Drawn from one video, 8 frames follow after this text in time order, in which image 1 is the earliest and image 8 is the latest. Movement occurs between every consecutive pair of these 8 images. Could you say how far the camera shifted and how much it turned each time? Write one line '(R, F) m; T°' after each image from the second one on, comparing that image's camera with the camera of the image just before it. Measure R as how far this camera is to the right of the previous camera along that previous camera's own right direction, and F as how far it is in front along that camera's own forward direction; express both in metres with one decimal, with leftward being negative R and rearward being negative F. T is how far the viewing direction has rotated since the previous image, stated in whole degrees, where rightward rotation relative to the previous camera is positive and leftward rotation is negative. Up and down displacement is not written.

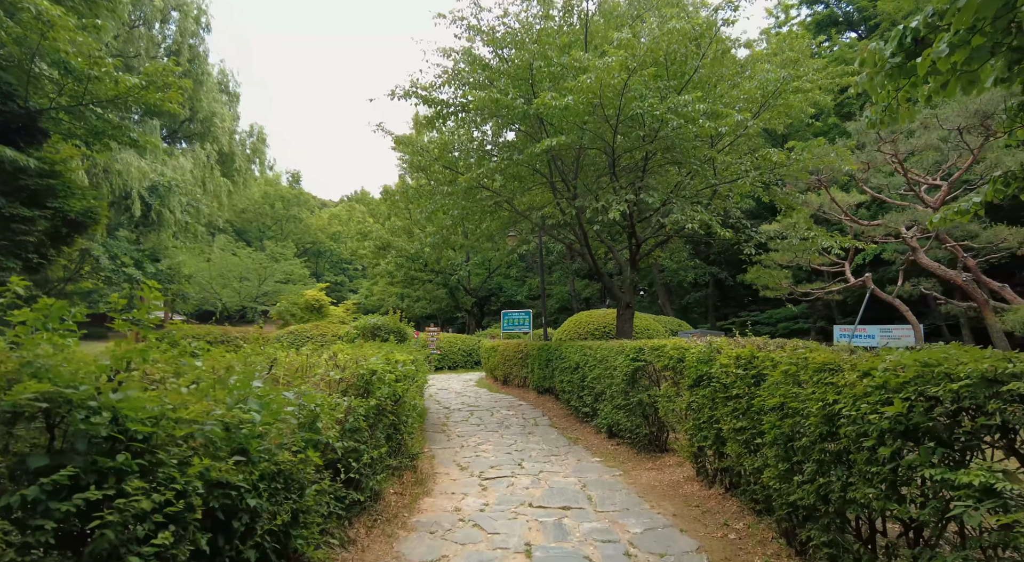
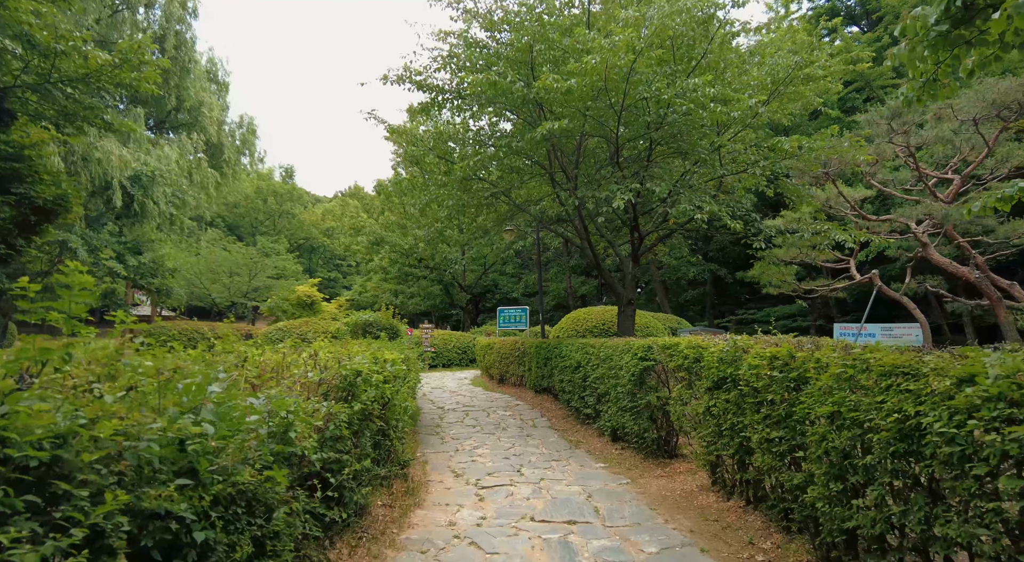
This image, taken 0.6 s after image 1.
(0.0, +0.4) m; +1°
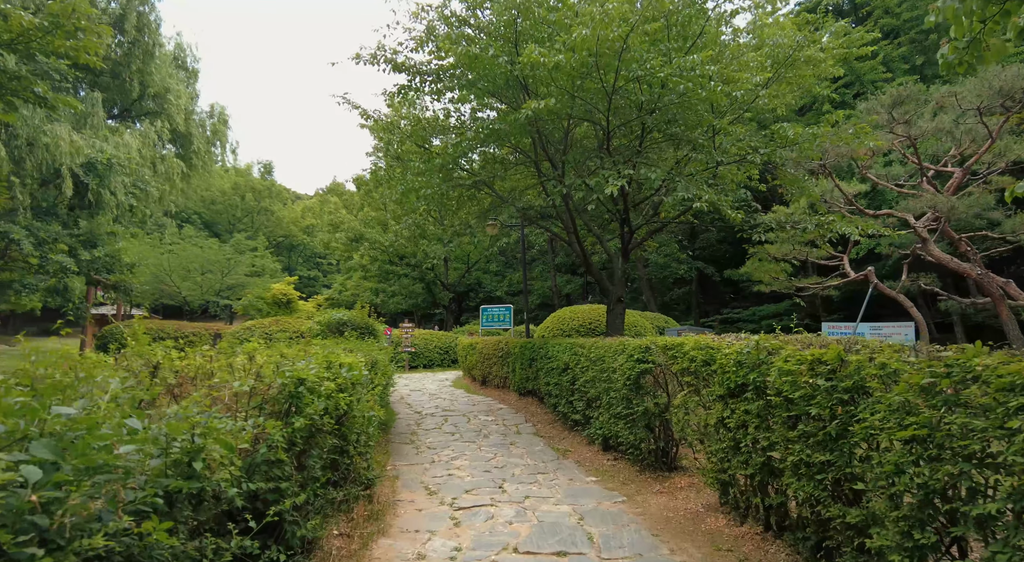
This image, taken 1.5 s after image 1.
(0.0, +0.6) m; +2°
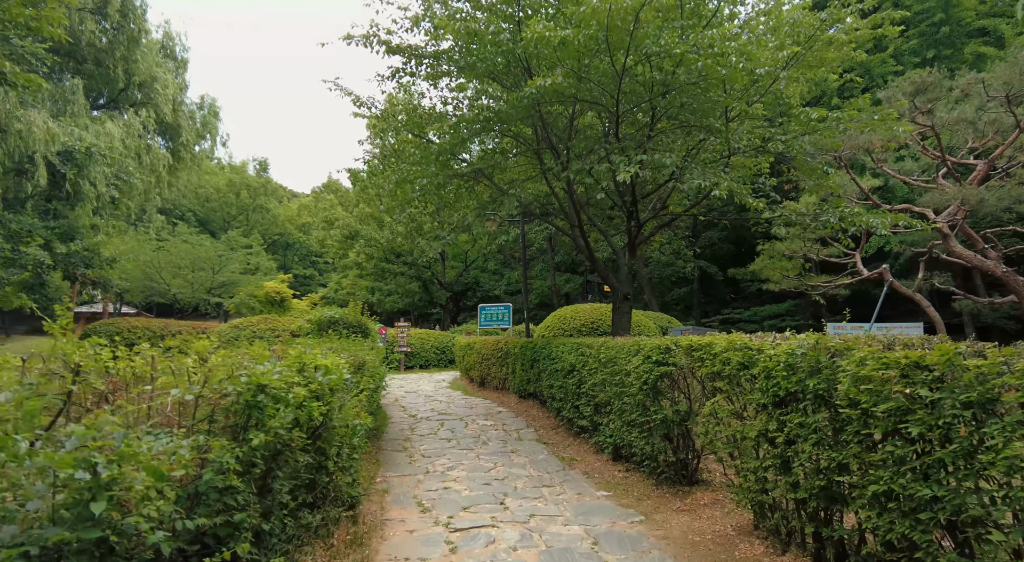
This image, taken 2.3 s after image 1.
(0.0, +0.5) m; 0°
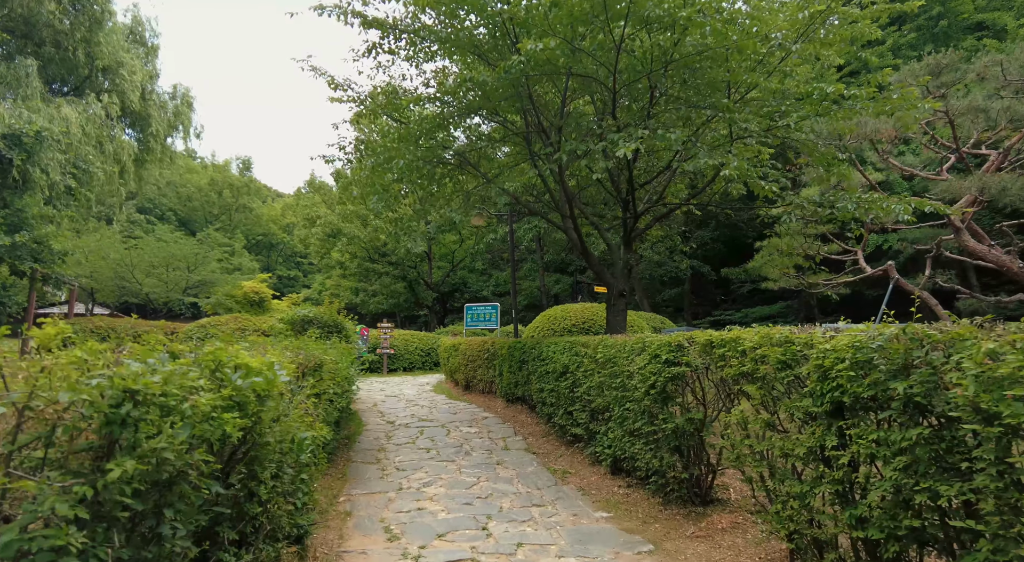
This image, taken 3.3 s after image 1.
(0.0, +0.6) m; +1°
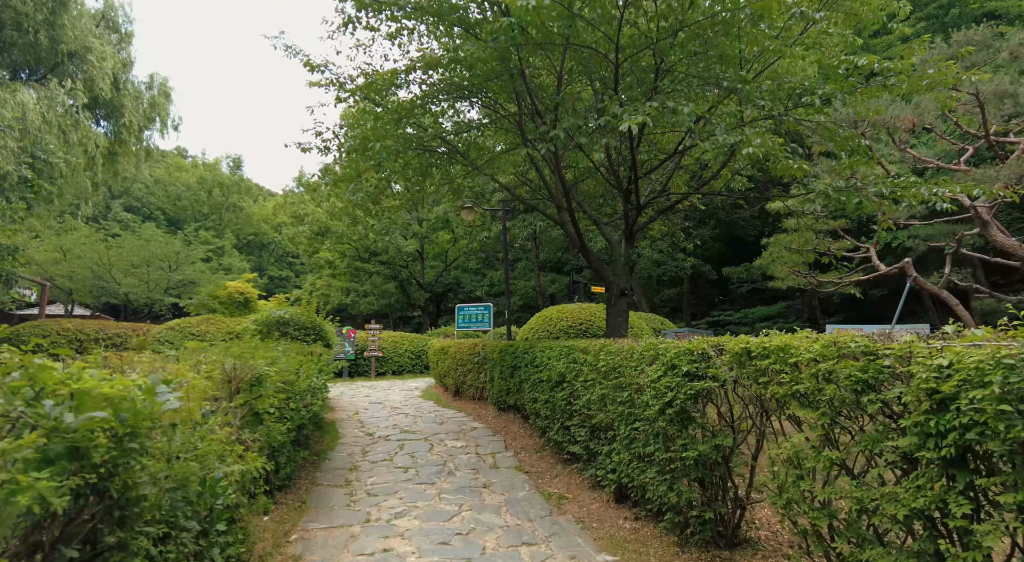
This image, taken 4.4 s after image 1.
(+0.1, +0.7) m; 0°
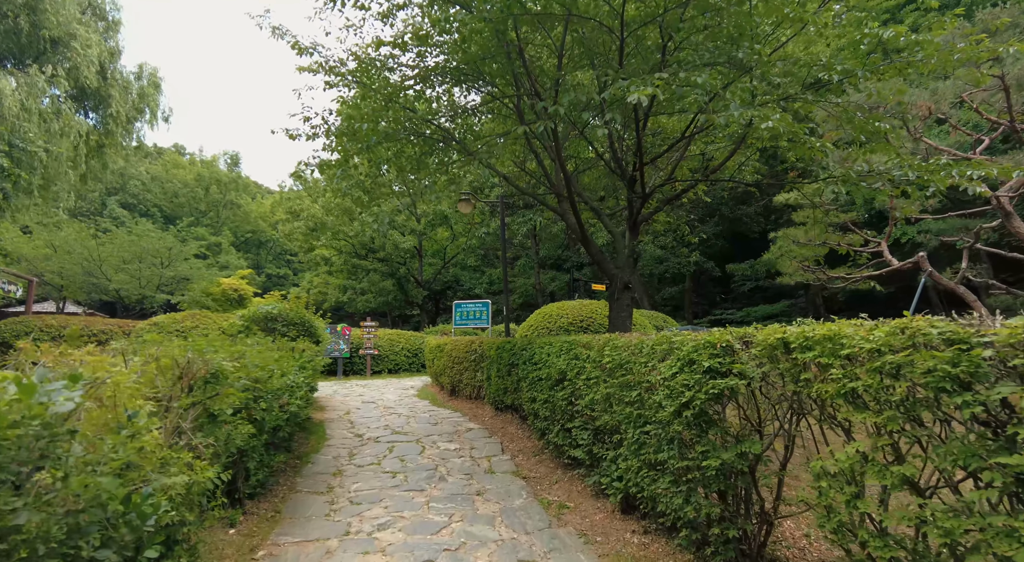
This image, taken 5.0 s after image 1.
(0.0, +0.4) m; 0°
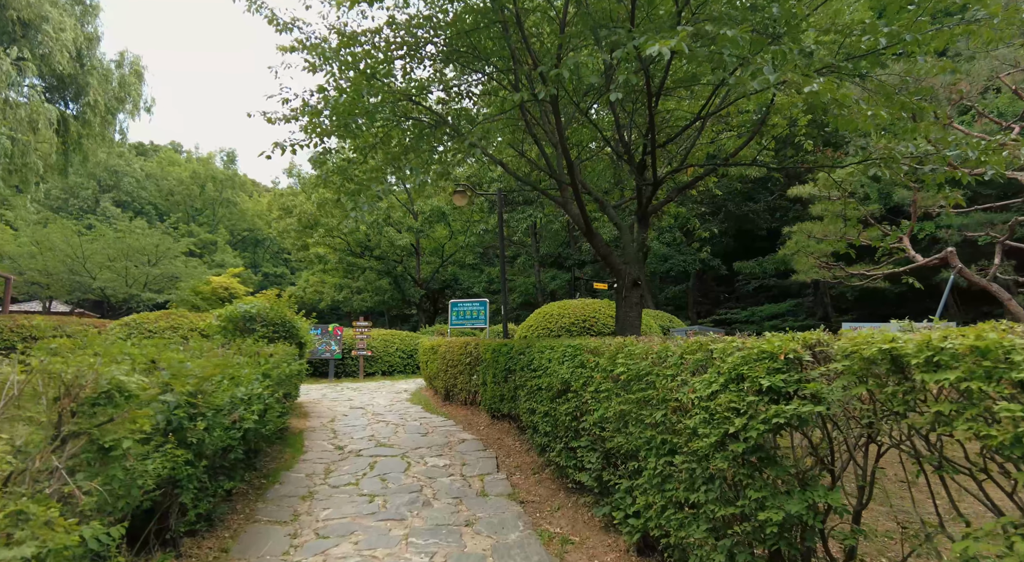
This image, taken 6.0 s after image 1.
(0.0, +0.6) m; 0°
